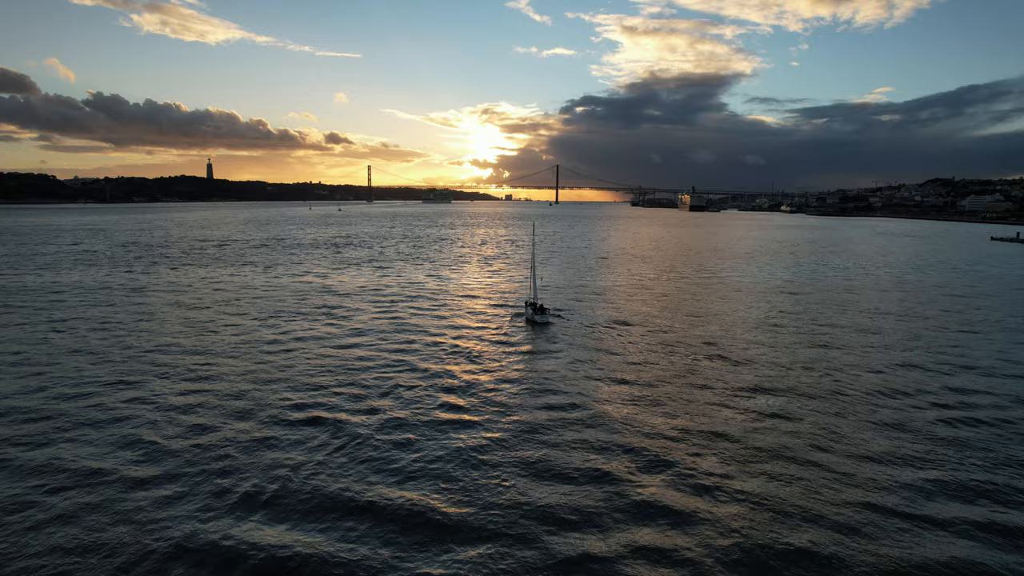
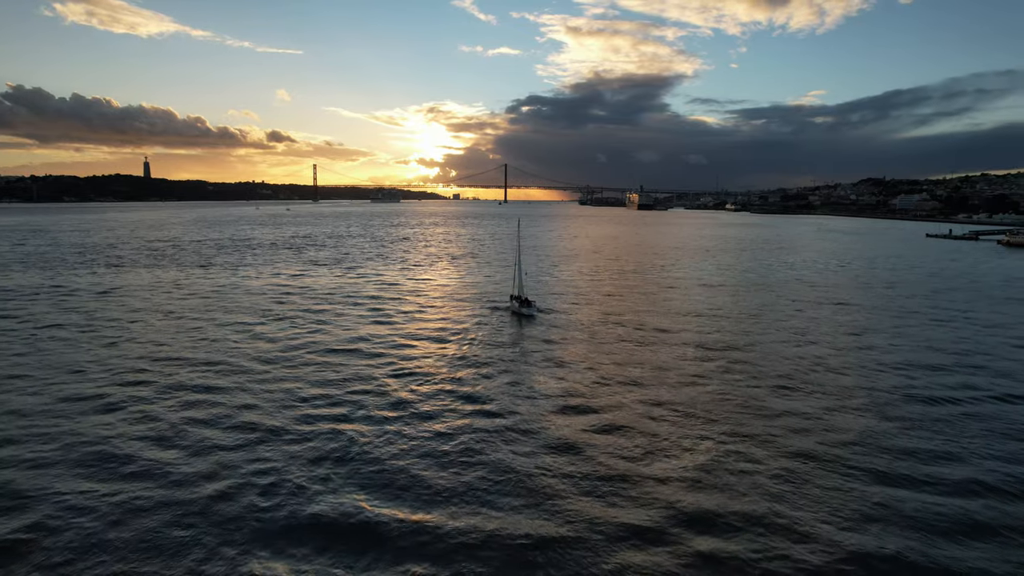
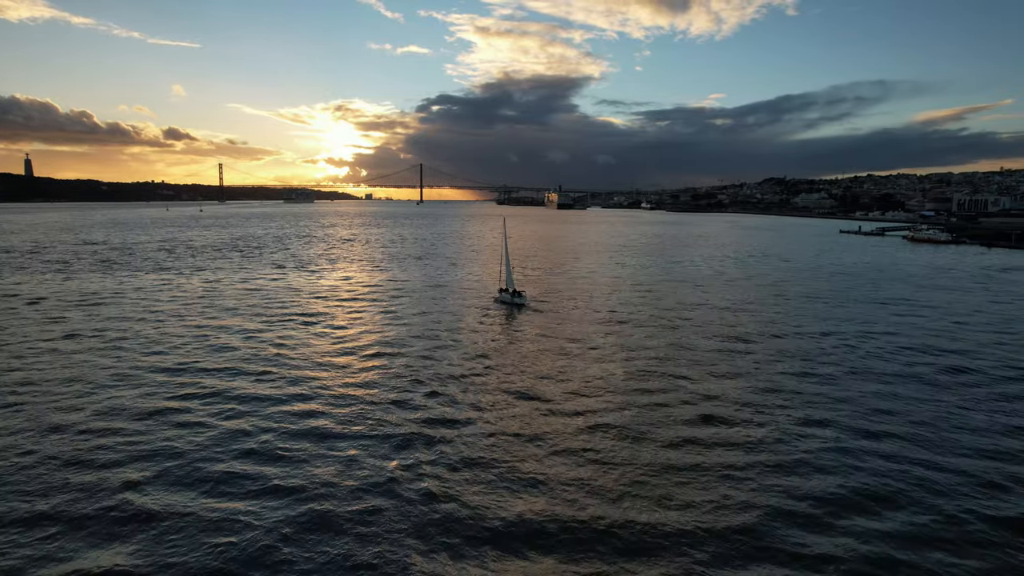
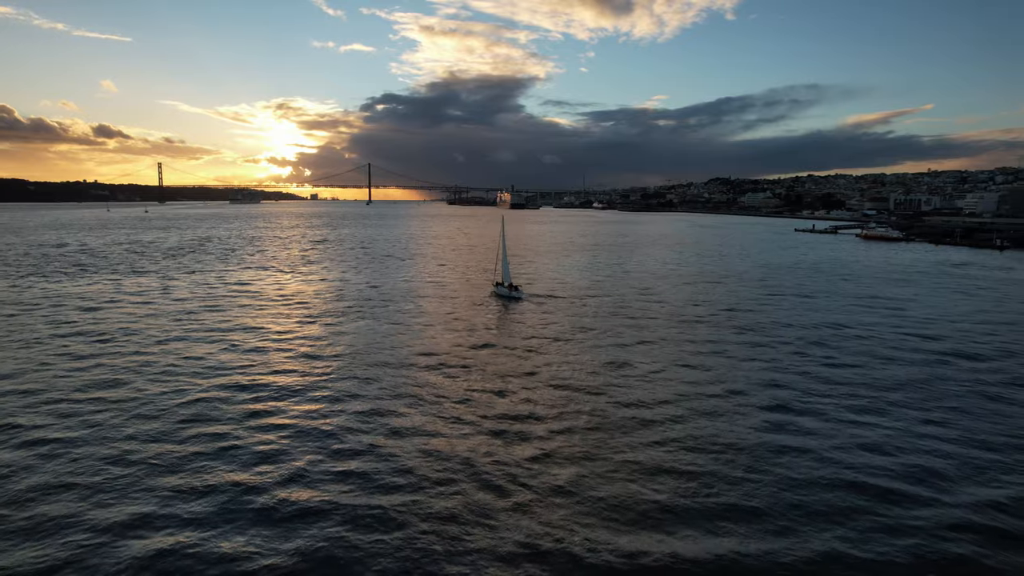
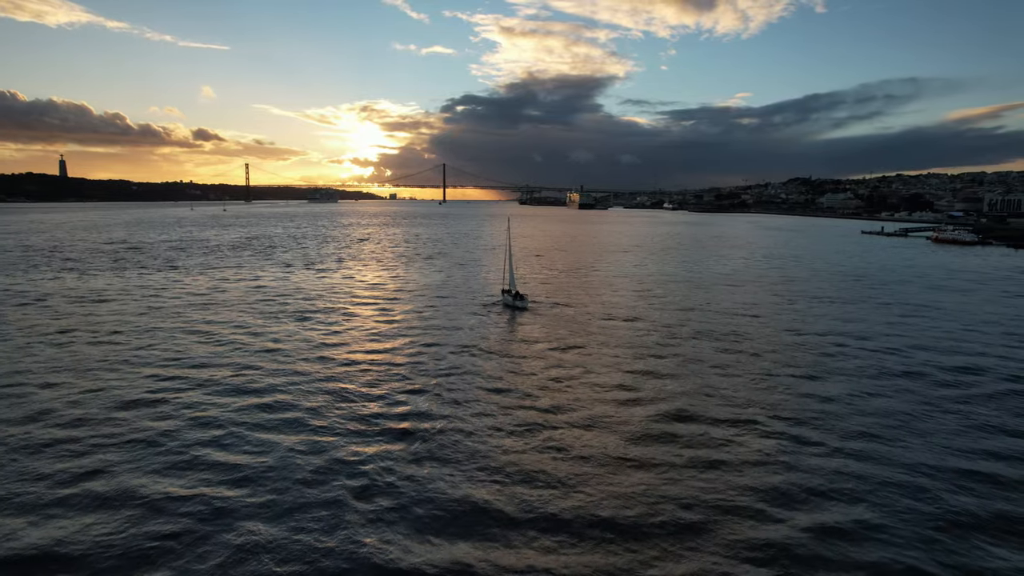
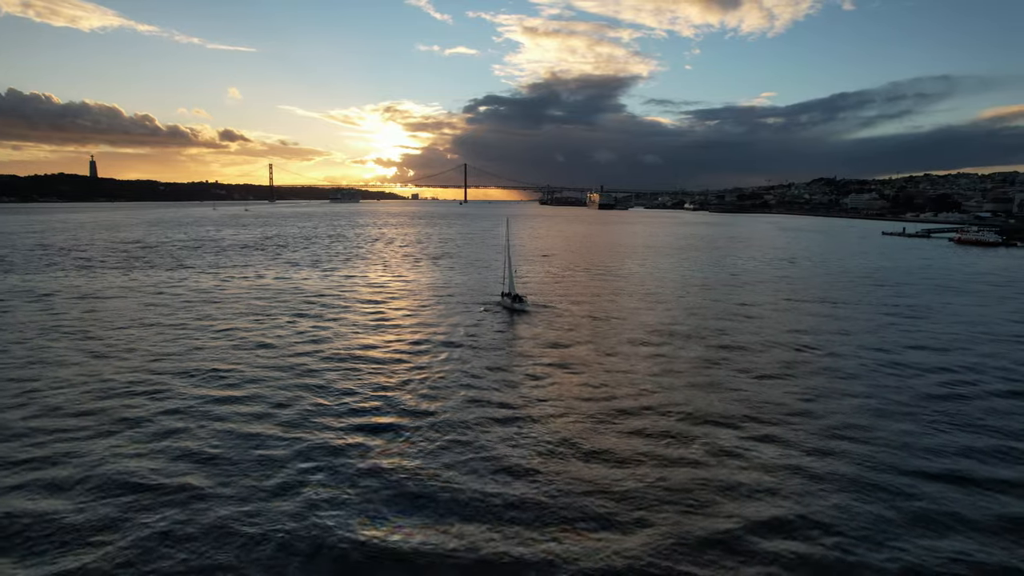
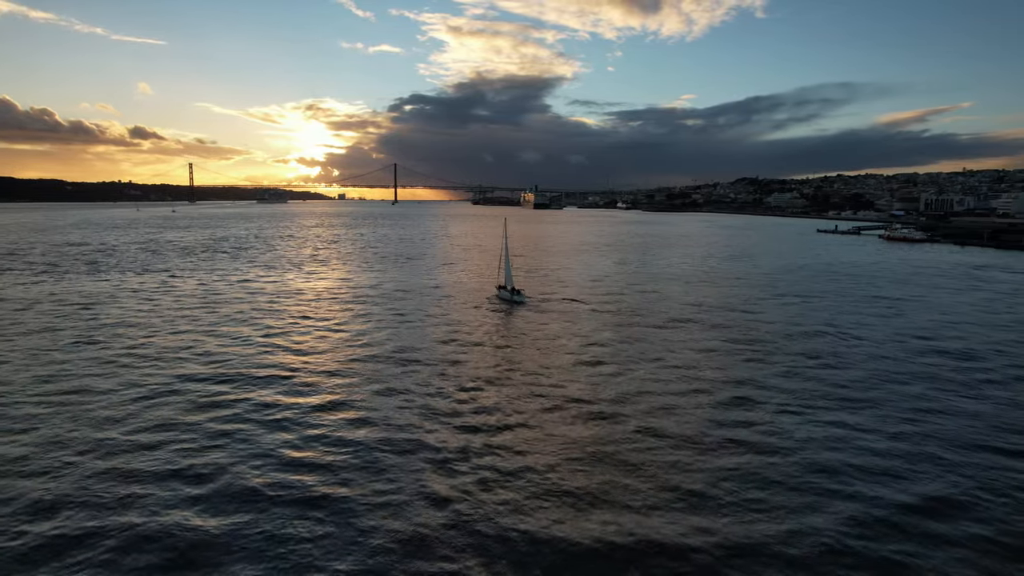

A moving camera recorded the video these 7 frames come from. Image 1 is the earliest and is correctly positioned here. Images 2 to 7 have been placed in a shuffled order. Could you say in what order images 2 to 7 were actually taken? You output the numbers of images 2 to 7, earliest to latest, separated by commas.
2, 6, 5, 3, 7, 4
